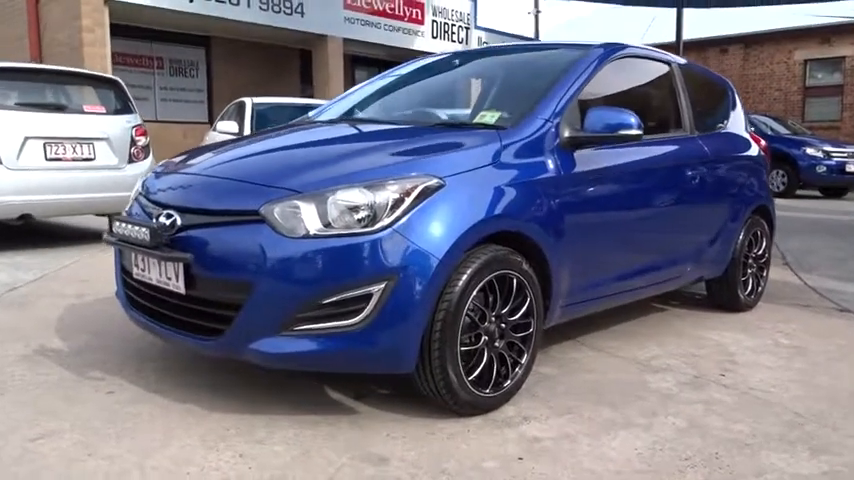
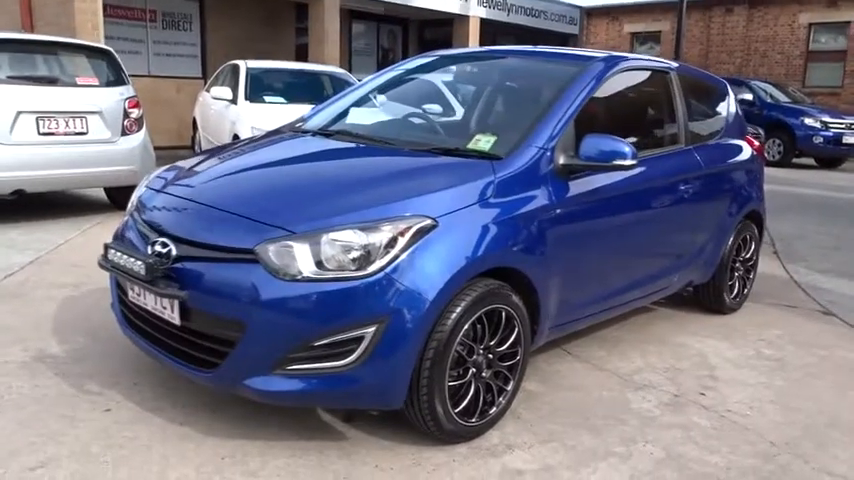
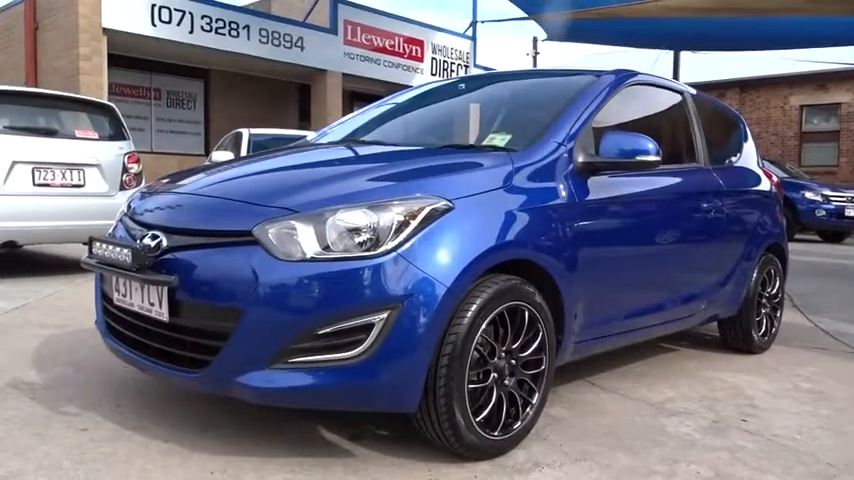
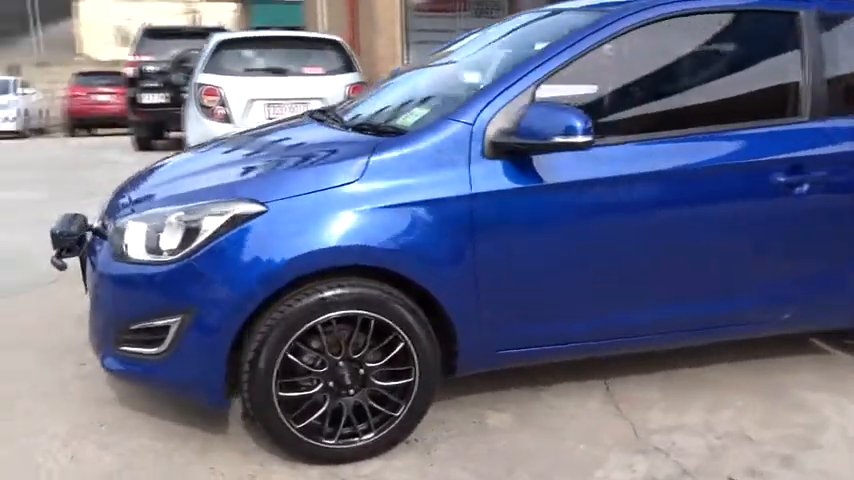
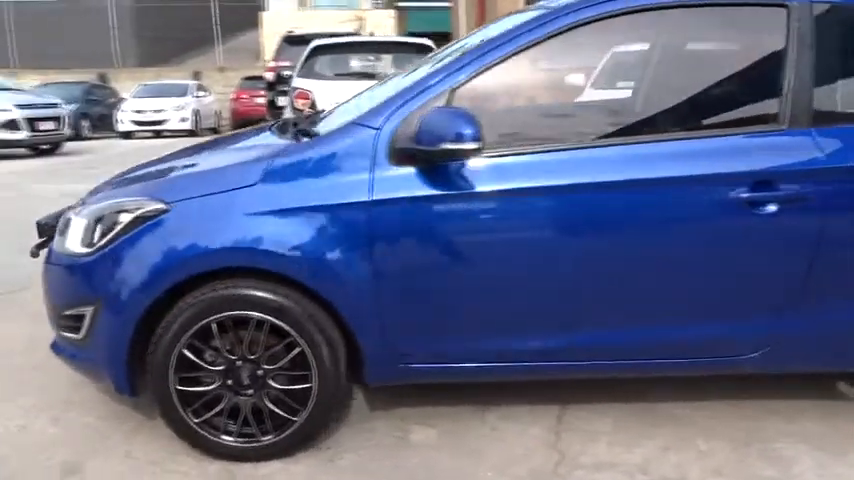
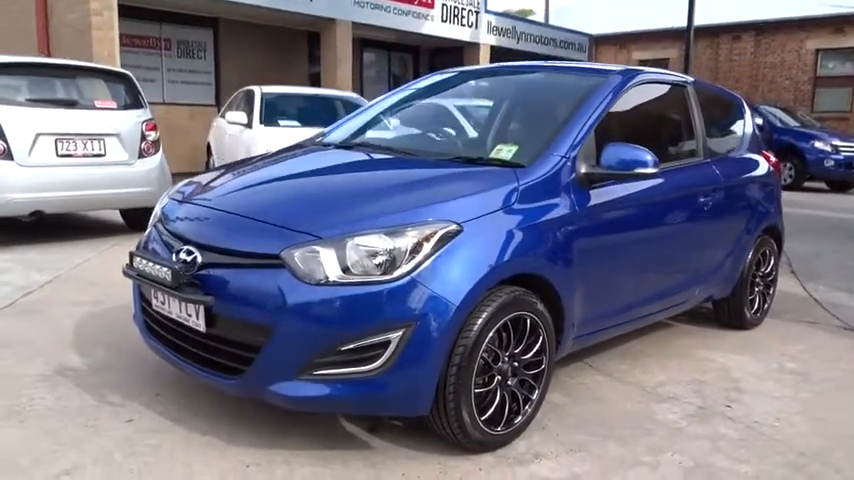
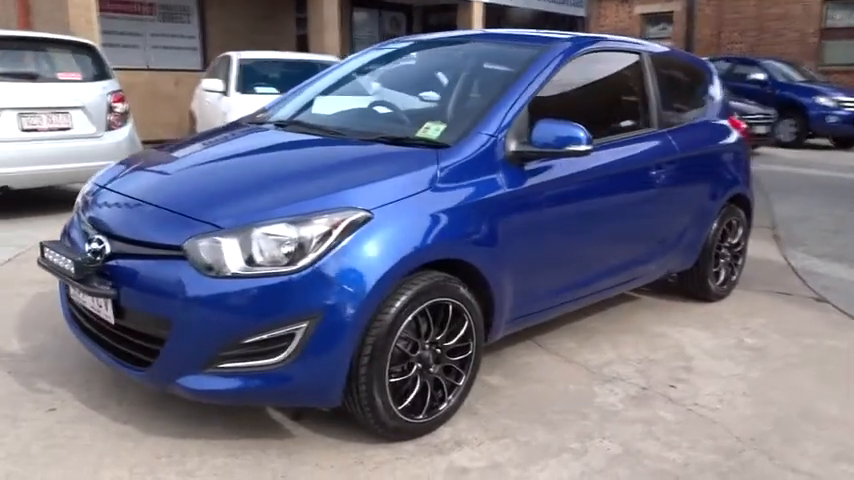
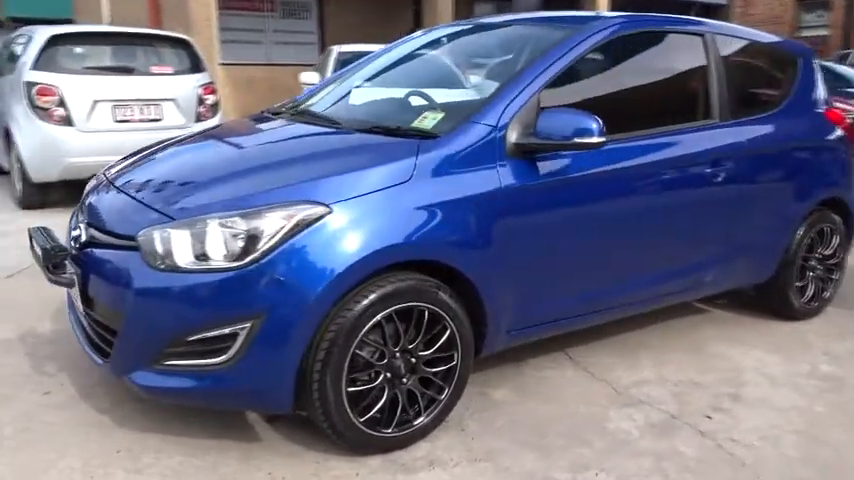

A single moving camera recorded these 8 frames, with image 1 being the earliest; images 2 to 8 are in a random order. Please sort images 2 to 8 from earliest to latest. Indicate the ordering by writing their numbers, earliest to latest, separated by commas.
3, 6, 2, 7, 8, 4, 5
